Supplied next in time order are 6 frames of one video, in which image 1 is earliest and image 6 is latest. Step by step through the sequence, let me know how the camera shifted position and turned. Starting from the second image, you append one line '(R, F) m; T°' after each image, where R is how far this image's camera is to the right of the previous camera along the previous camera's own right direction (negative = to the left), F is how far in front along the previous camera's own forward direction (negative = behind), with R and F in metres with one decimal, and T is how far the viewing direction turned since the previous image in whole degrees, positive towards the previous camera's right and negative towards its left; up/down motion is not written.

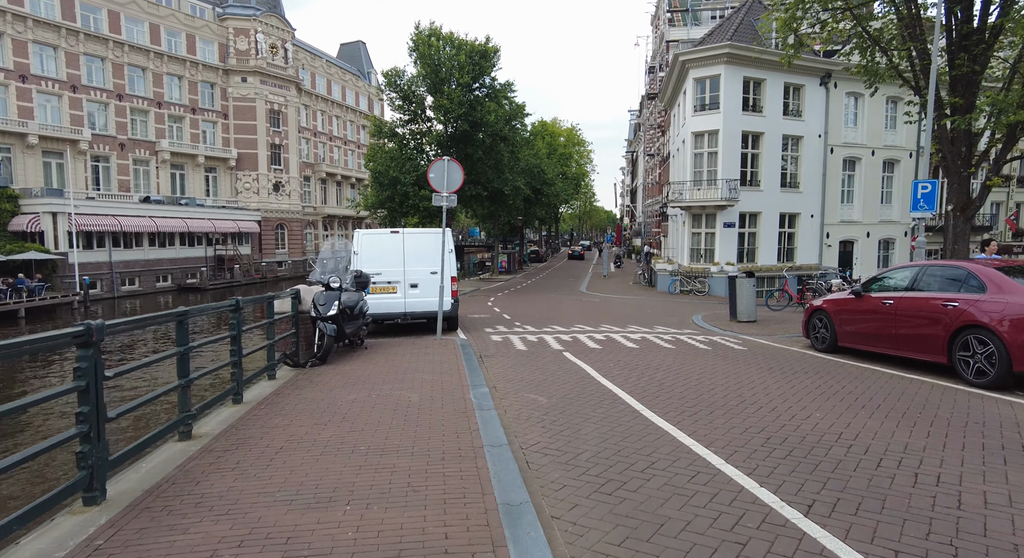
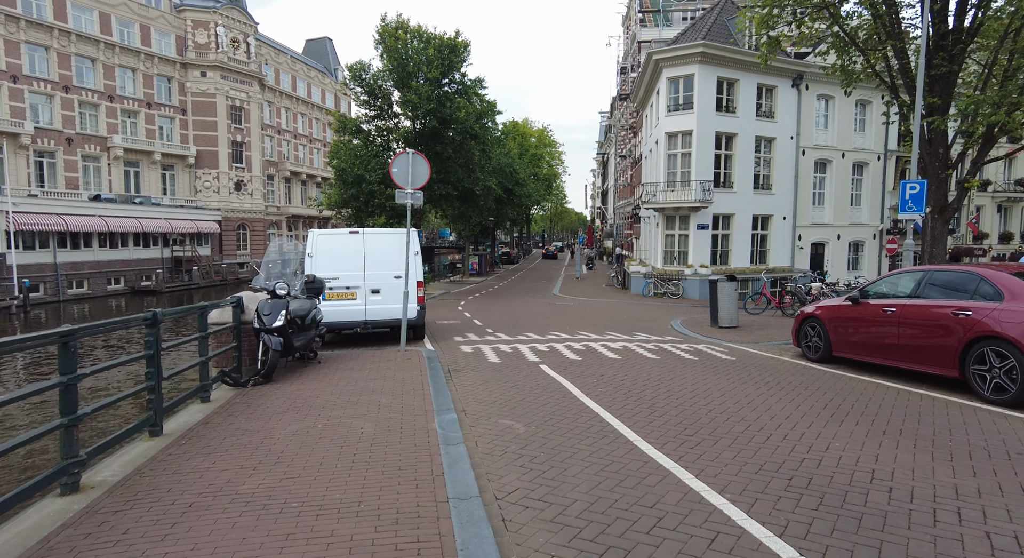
(0.0, +0.8) m; +3°
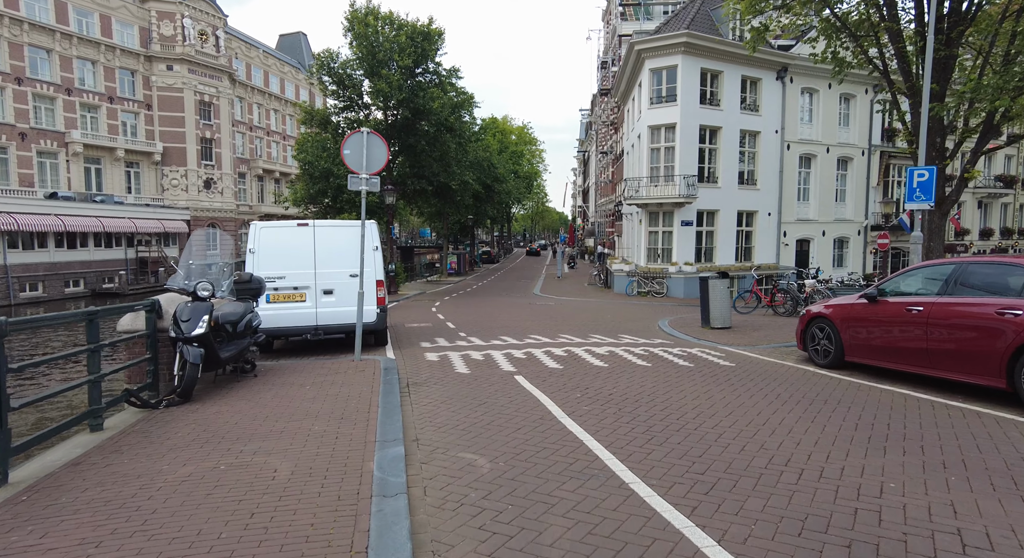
(+0.2, +1.1) m; +2°
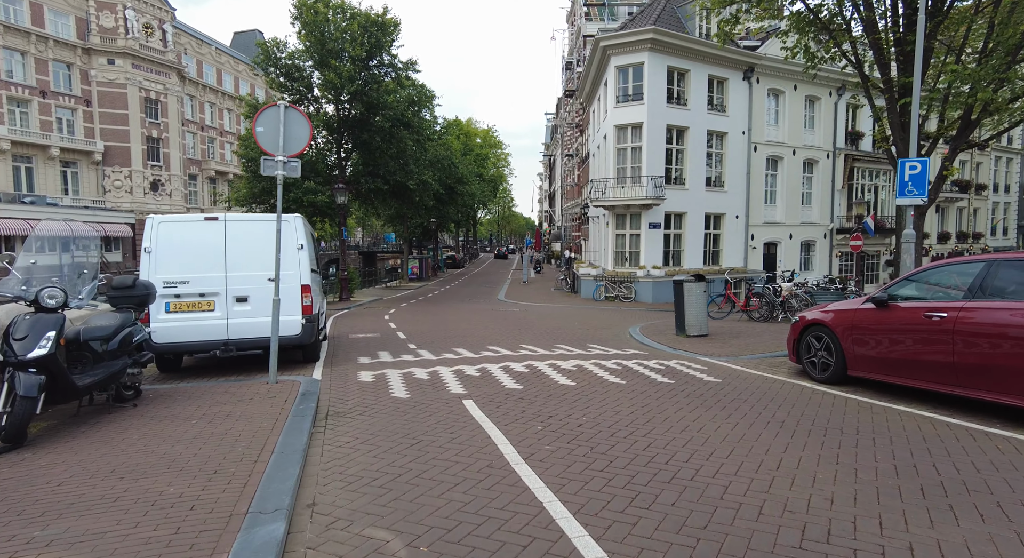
(+0.2, +1.2) m; +4°
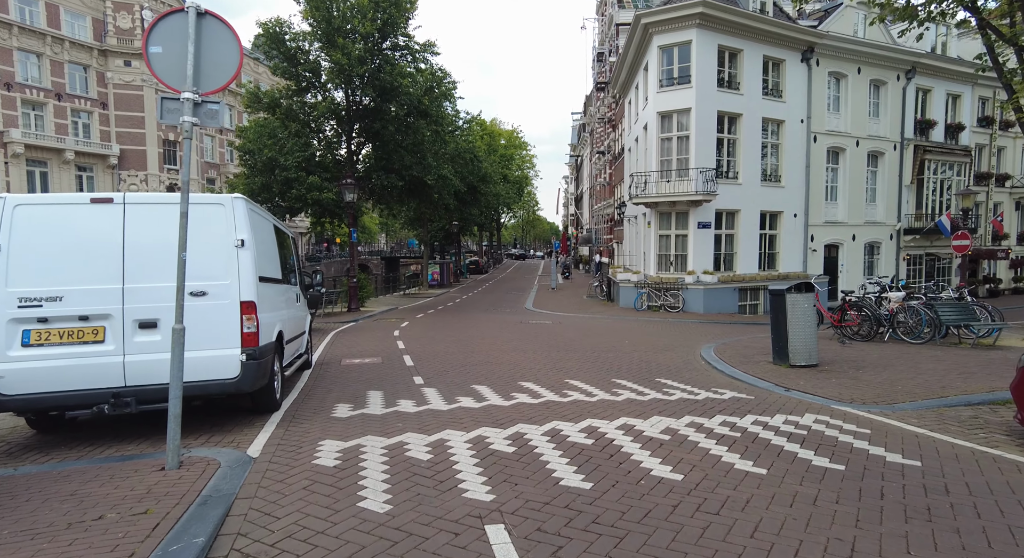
(-0.2, +2.6) m; -3°
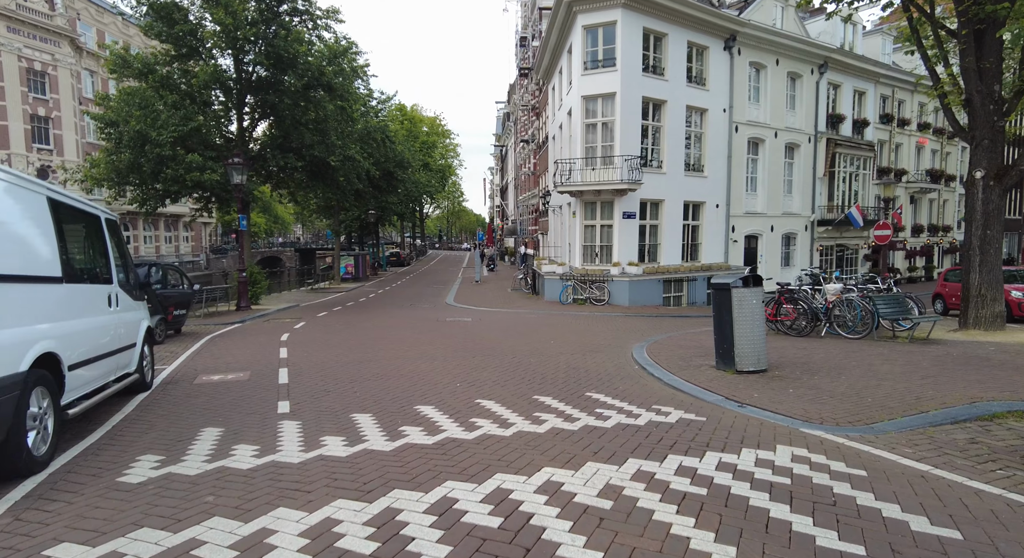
(+0.3, +1.5) m; +8°
